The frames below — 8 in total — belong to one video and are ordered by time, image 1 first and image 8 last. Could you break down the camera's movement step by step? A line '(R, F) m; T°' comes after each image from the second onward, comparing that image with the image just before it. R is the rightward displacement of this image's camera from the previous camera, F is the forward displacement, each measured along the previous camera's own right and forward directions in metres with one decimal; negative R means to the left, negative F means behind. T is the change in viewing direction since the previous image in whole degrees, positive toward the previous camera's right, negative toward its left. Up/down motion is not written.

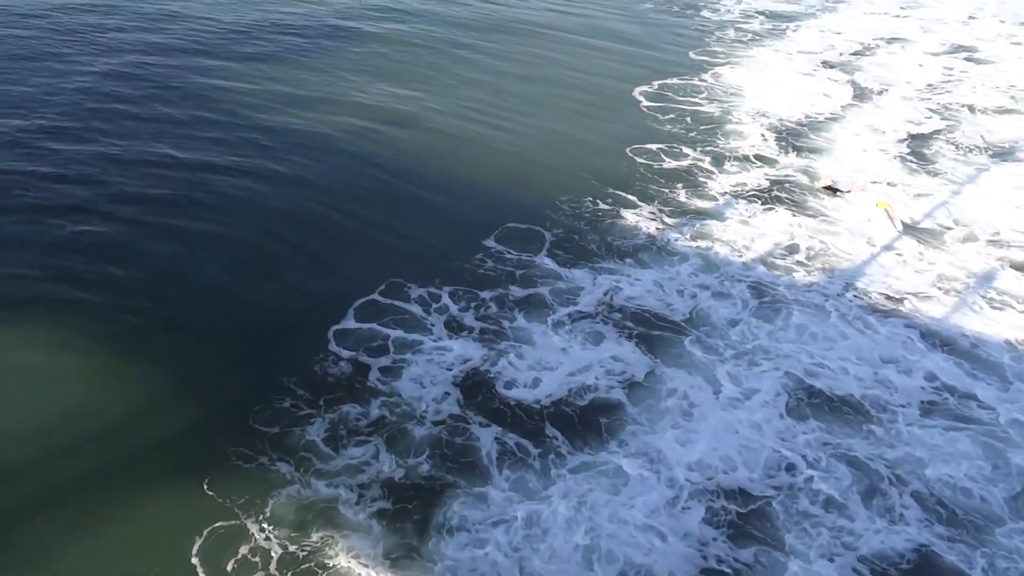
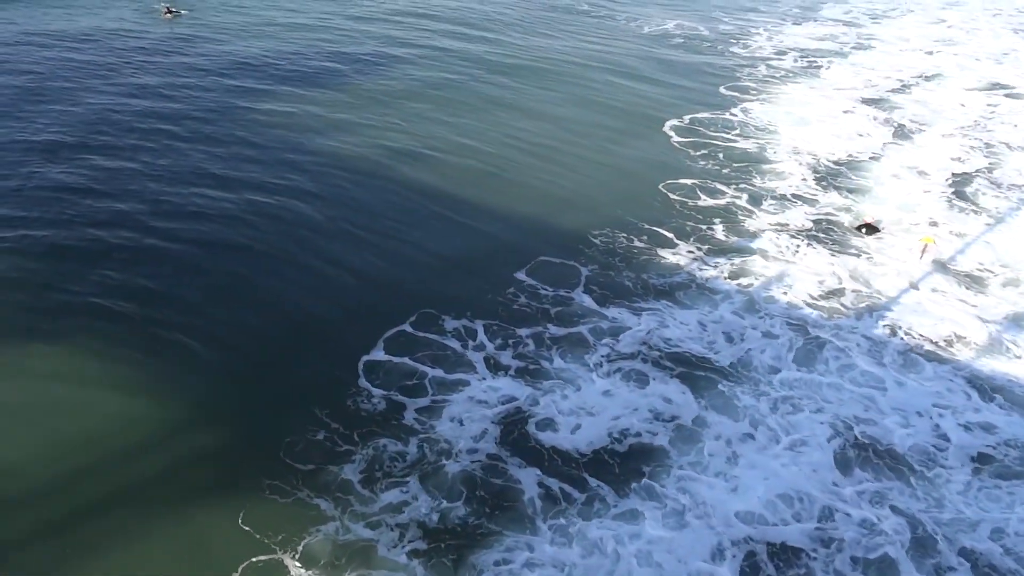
(-0.3, +0.1) m; -2°
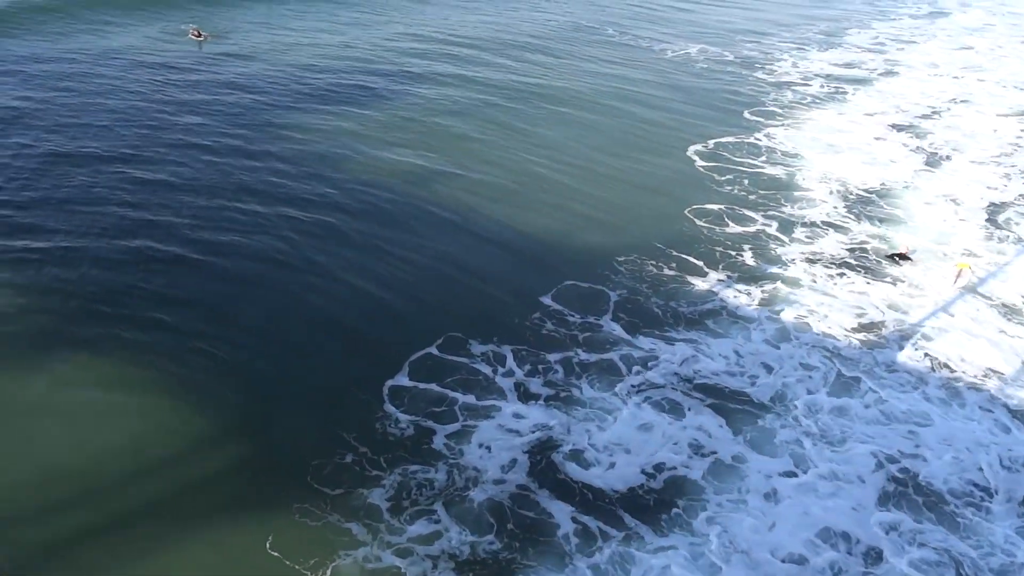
(-0.3, +0.1) m; -1°
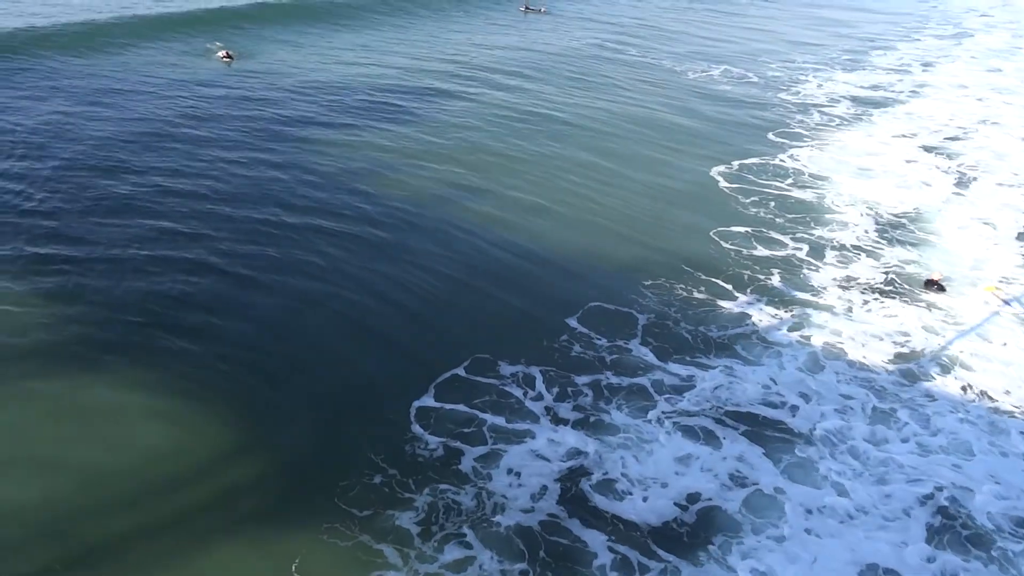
(-0.3, 0.0) m; -1°
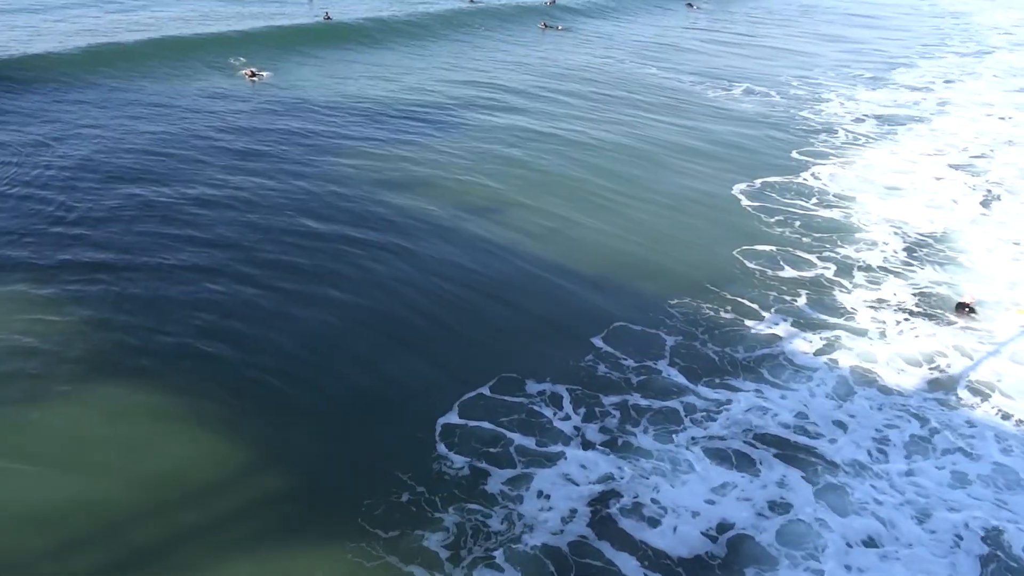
(-0.3, 0.0) m; -1°
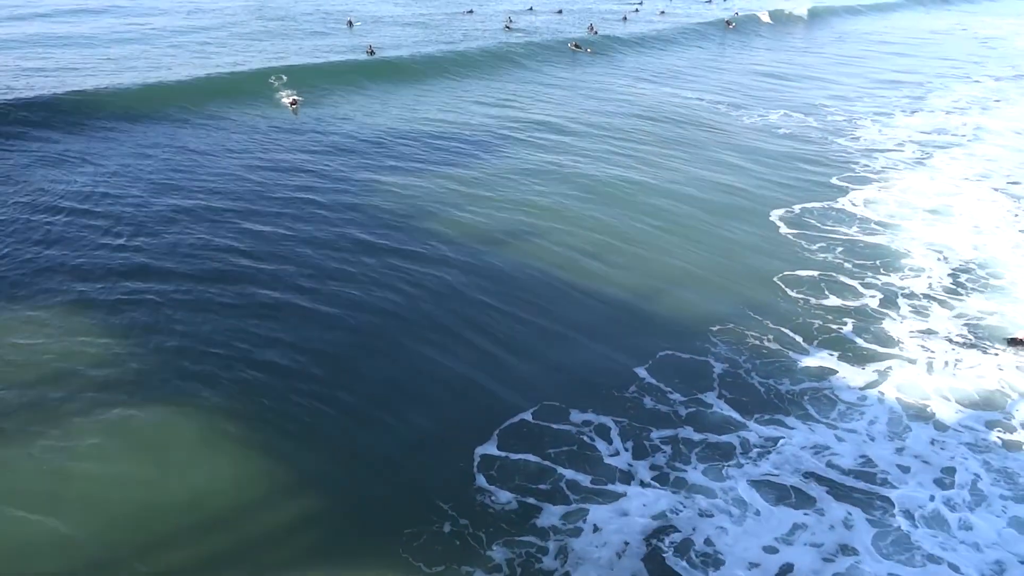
(-0.5, +0.1) m; -2°
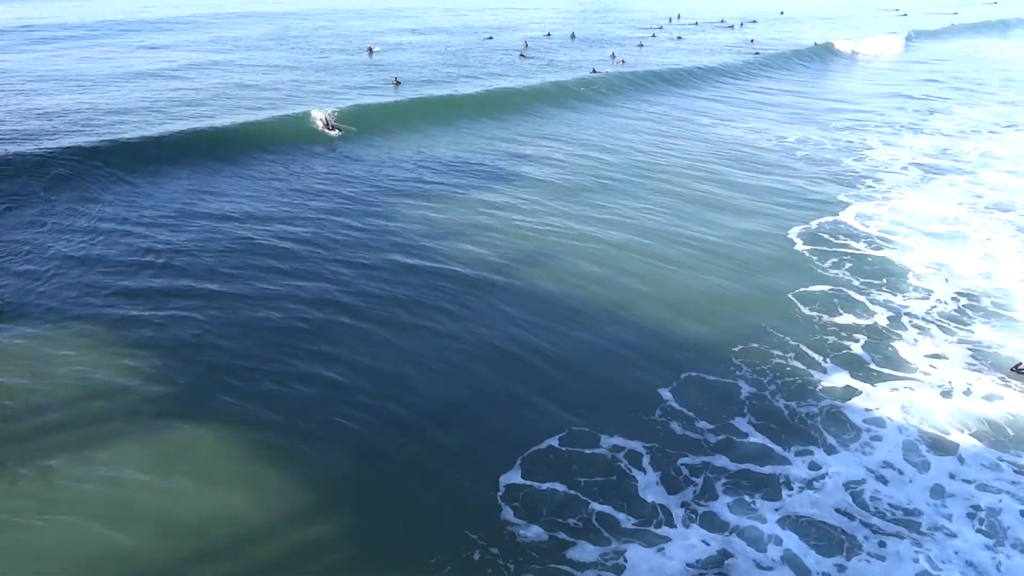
(-0.8, -0.1) m; 0°
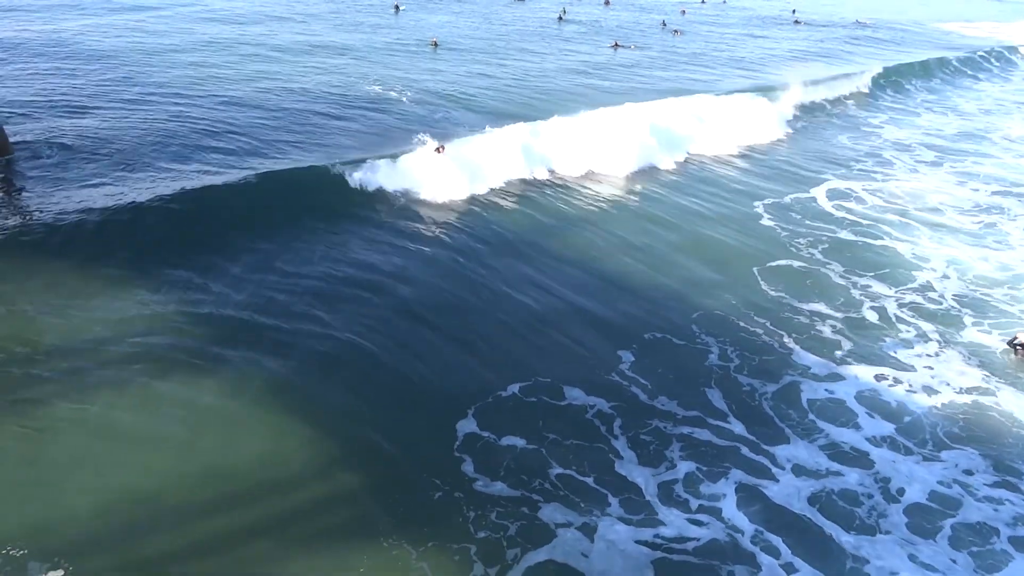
(+1.2, -0.7) m; -2°
